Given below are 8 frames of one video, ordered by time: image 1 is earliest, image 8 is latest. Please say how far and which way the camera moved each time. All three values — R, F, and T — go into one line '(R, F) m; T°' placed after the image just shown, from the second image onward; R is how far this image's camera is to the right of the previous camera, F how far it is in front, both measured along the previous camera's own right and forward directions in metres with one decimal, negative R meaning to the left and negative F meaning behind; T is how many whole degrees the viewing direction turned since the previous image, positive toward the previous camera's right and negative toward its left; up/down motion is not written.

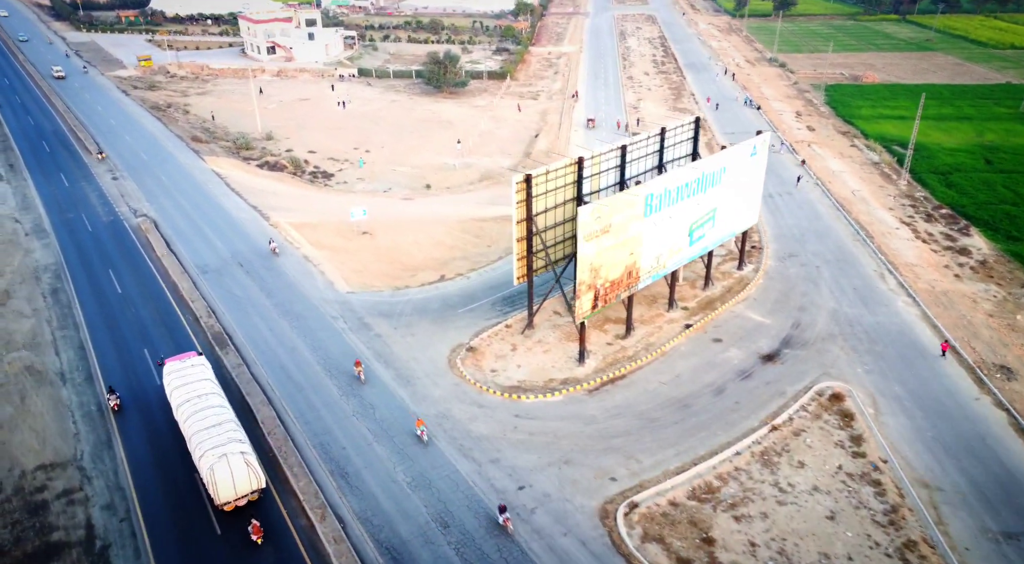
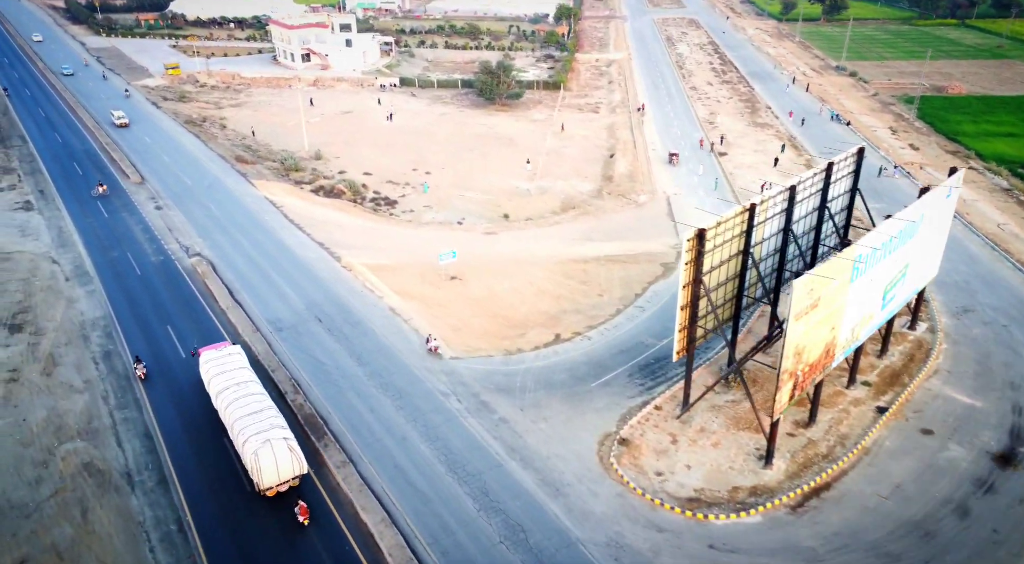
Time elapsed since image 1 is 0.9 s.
(-5.8, +6.2) m; -1°
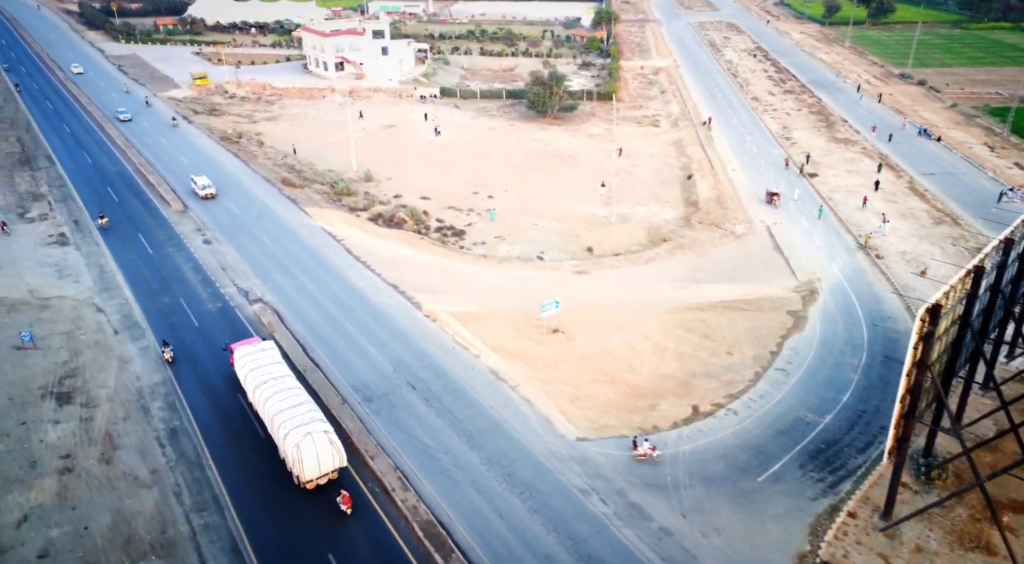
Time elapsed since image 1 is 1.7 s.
(-5.1, +5.2) m; 0°
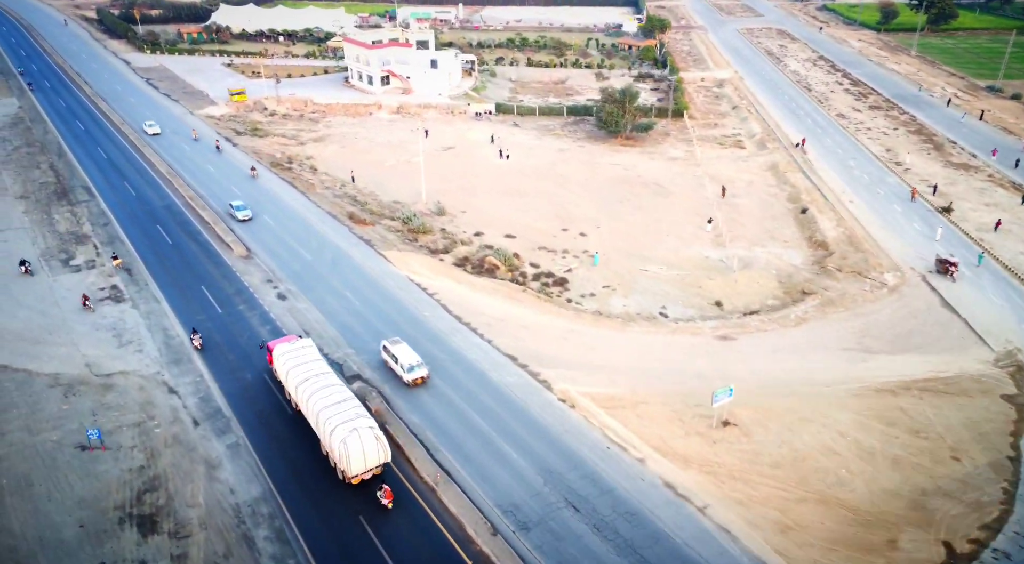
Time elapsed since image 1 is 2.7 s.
(-6.3, +6.4) m; -1°
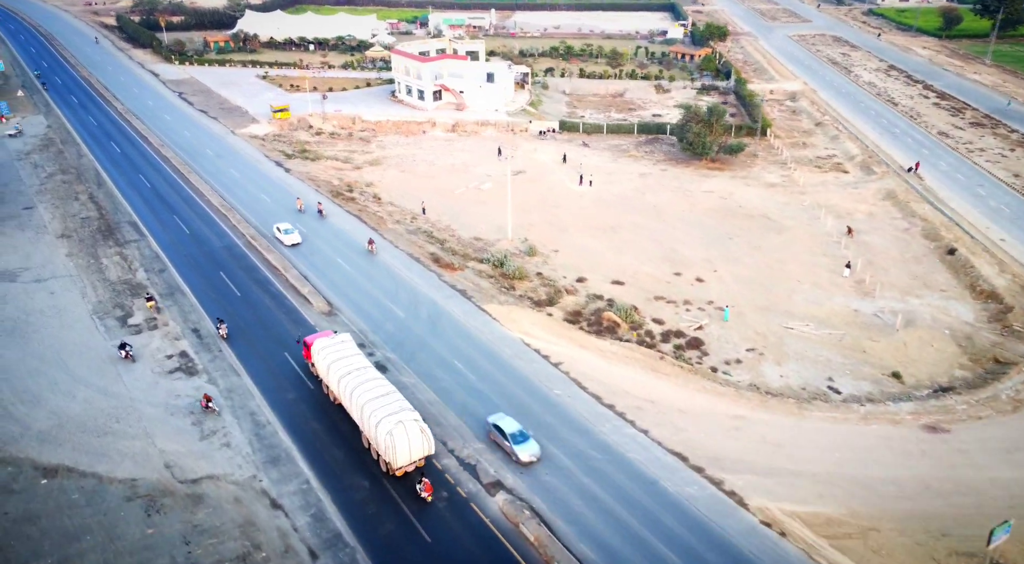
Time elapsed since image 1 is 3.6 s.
(-6.4, +6.4) m; -1°
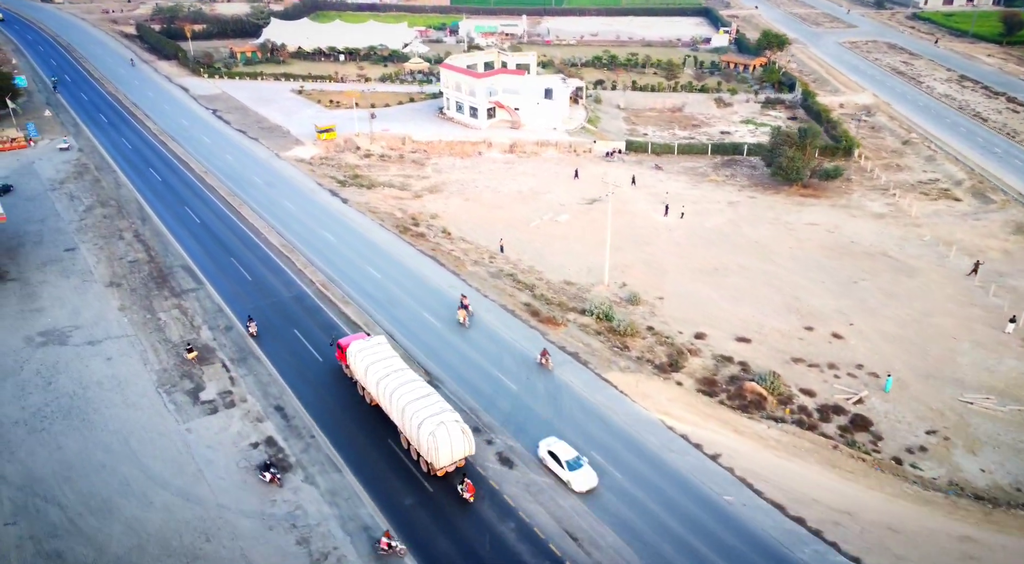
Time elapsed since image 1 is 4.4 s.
(-5.8, +5.6) m; -1°
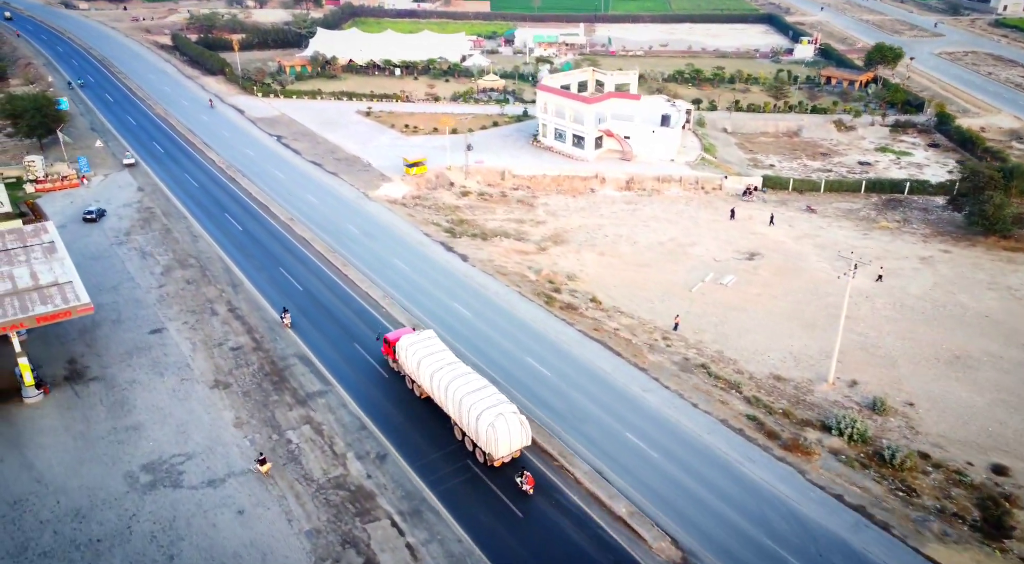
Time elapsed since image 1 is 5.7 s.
(-9.9, +9.8) m; -1°
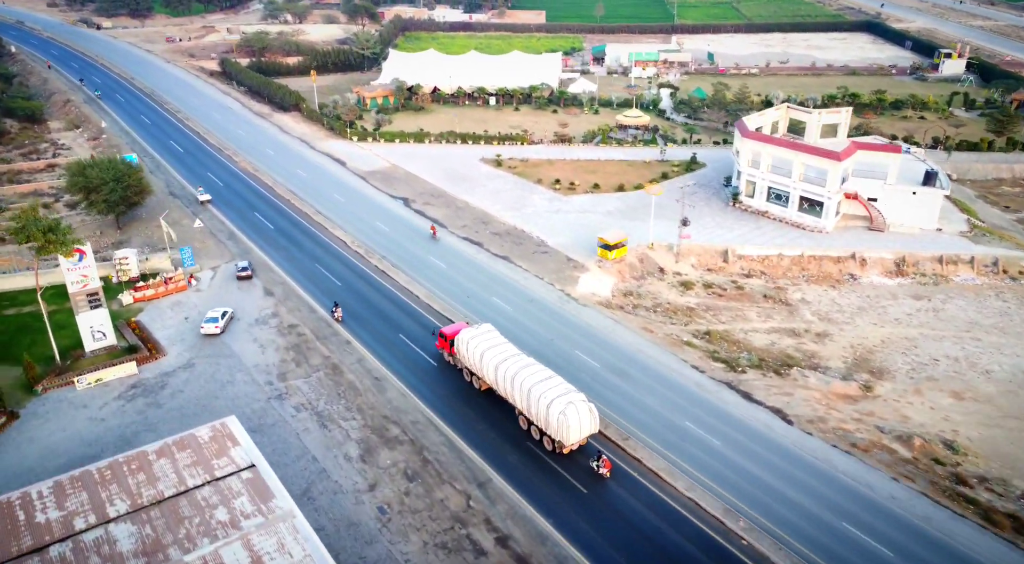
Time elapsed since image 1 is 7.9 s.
(-16.7, +16.5) m; 0°
